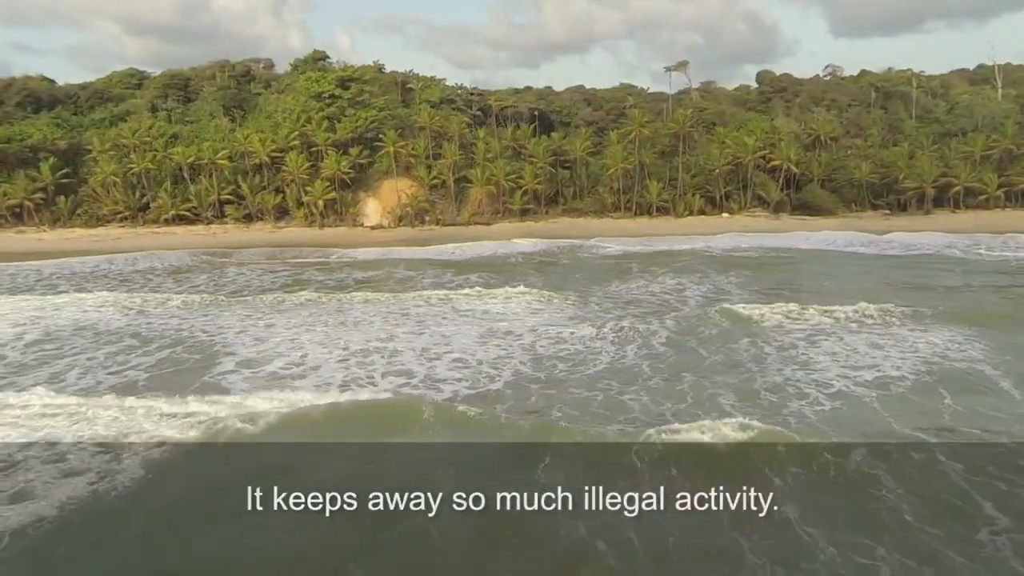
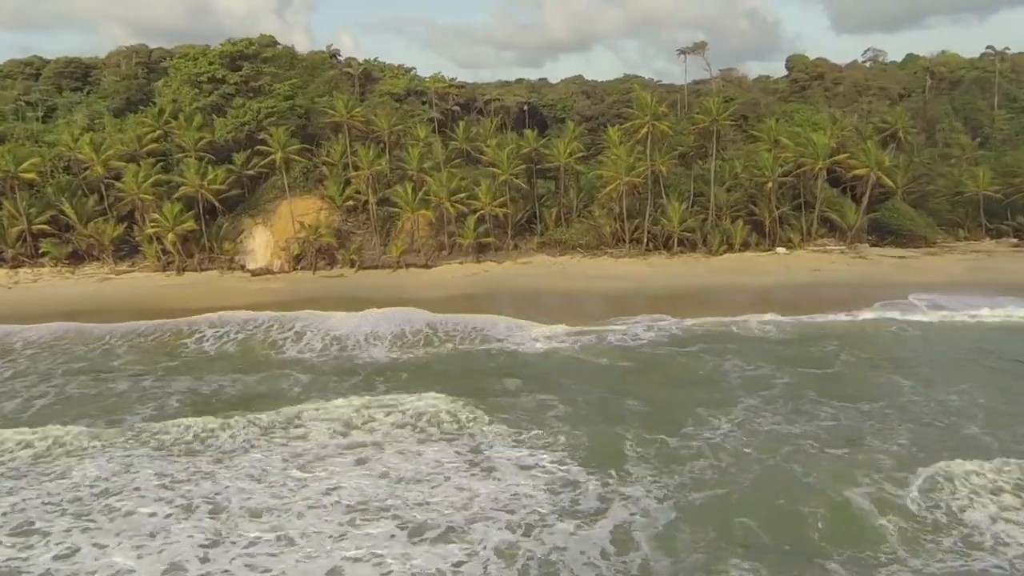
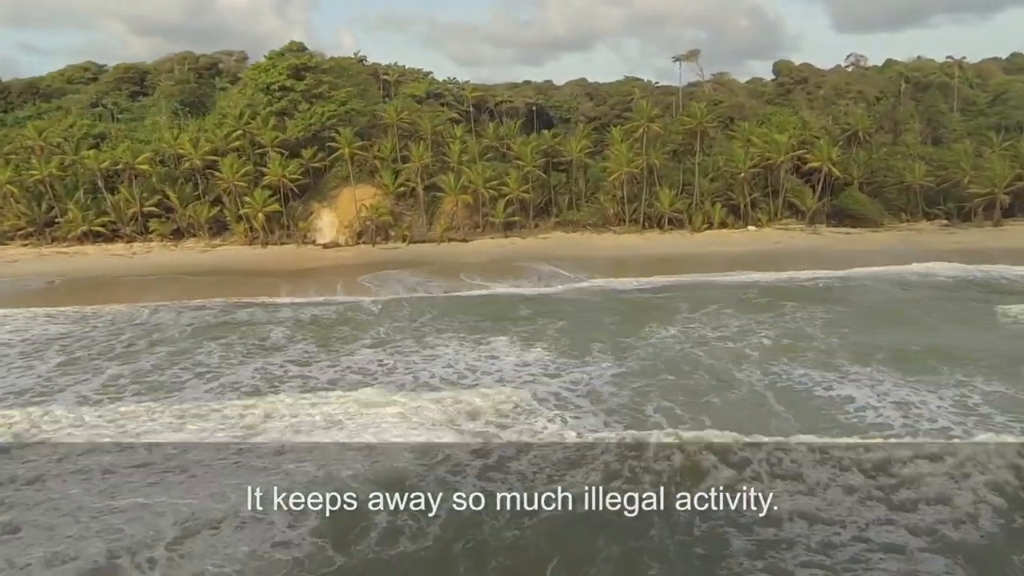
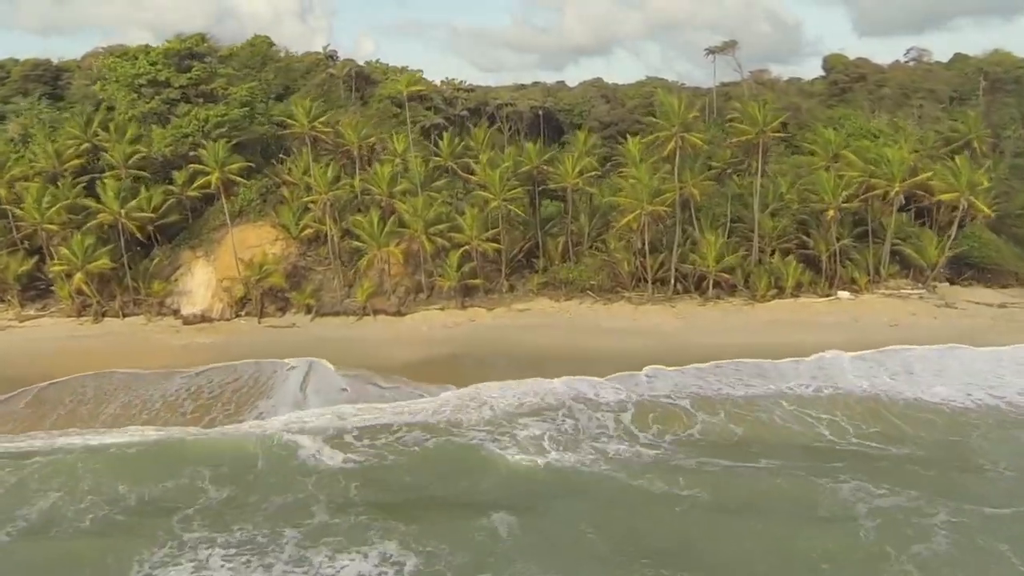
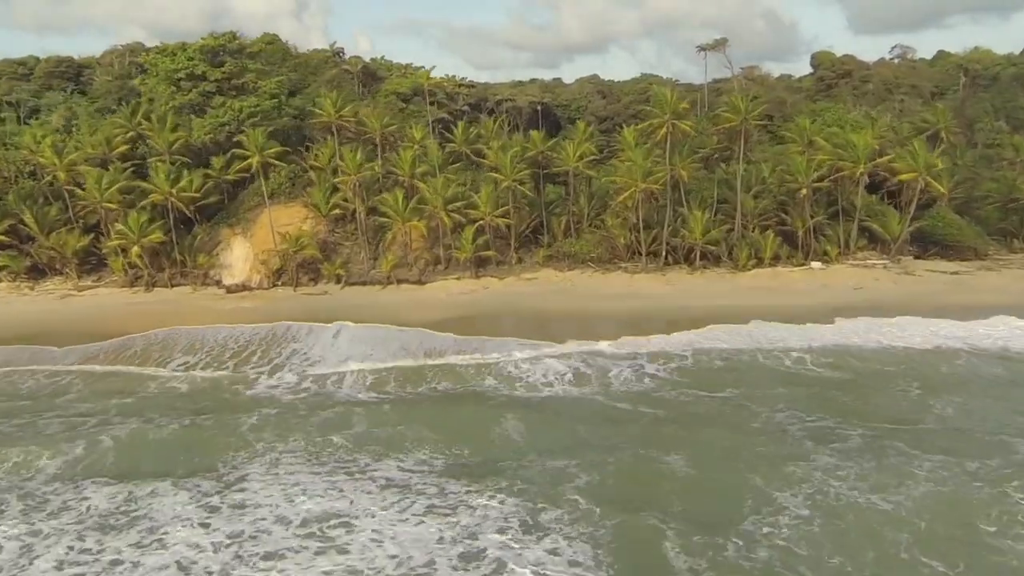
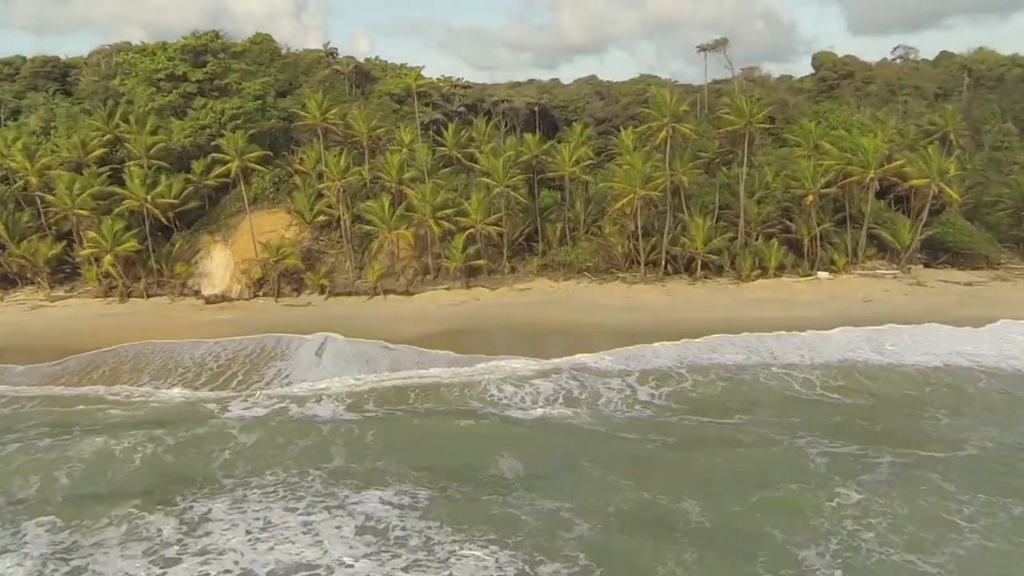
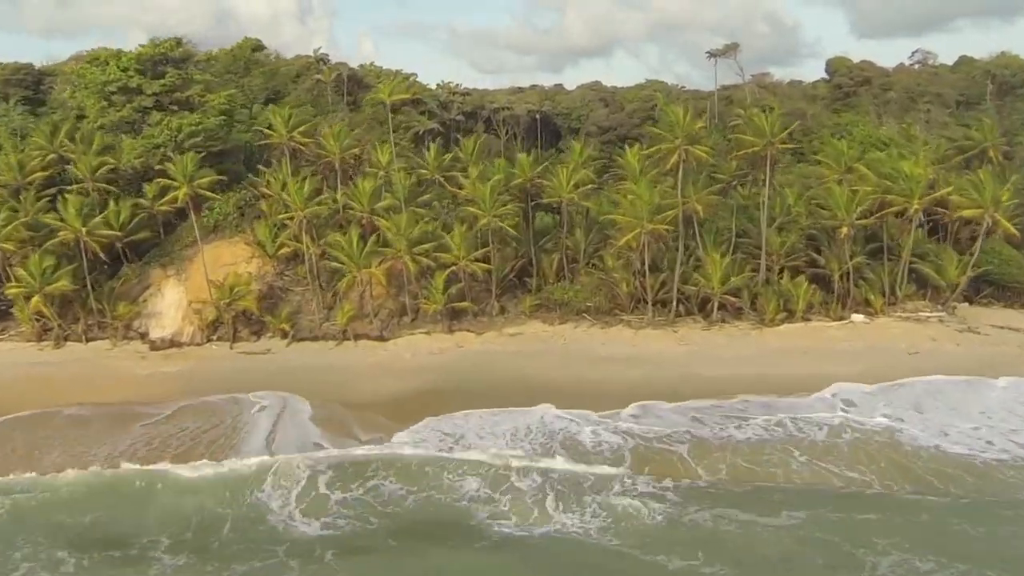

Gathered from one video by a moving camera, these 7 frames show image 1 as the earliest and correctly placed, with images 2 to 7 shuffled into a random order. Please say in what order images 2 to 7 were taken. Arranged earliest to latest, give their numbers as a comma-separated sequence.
3, 2, 5, 6, 4, 7
